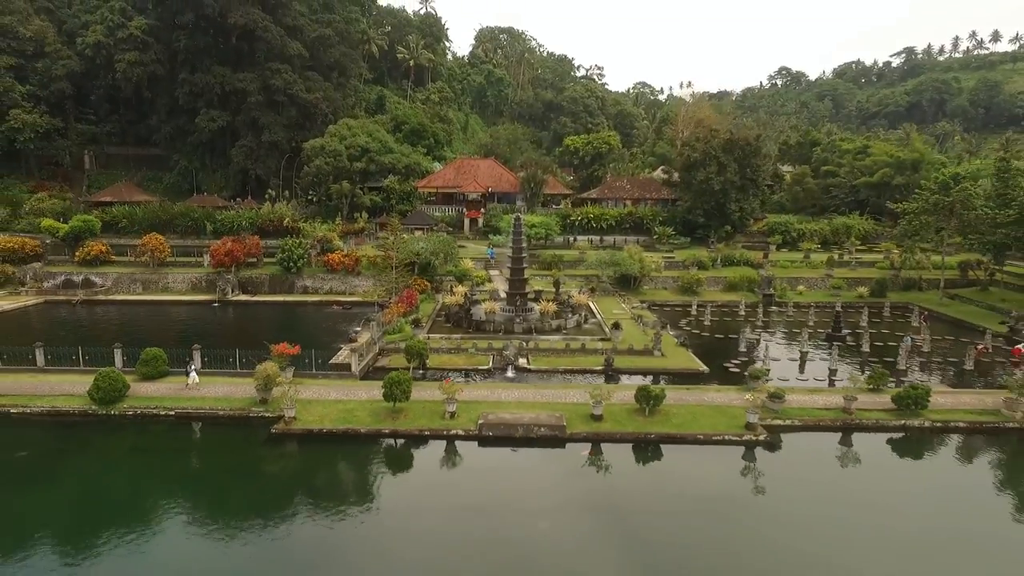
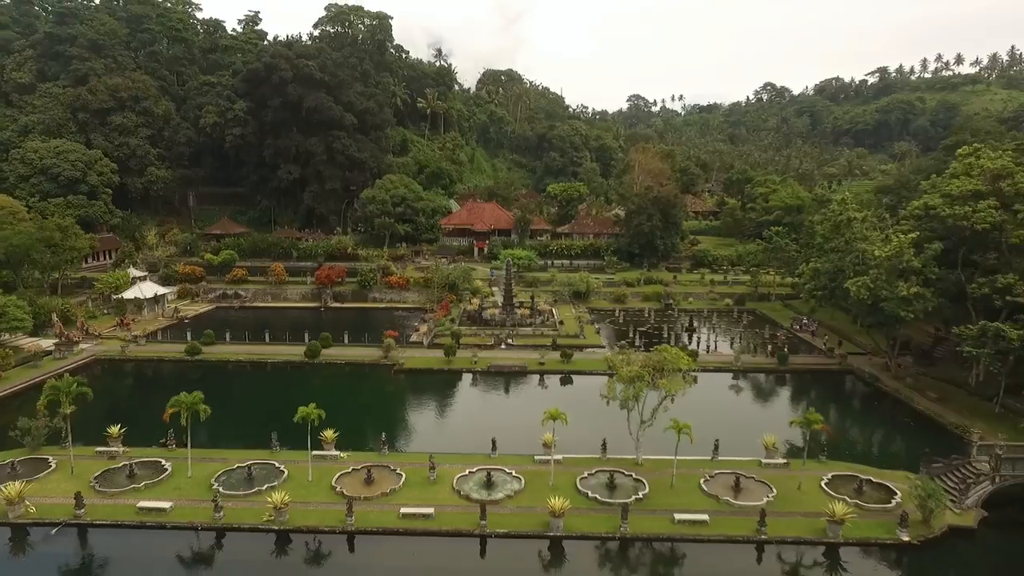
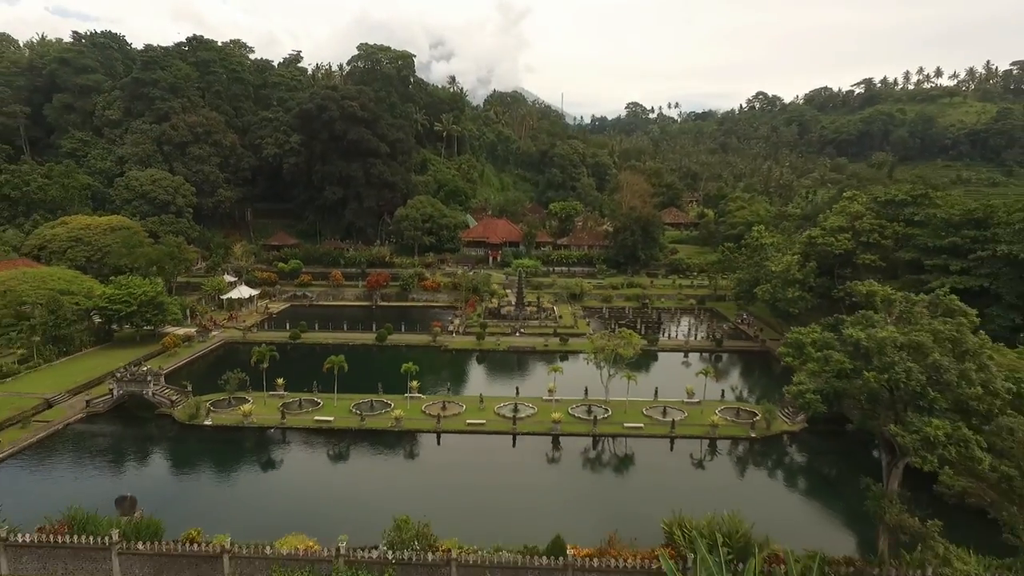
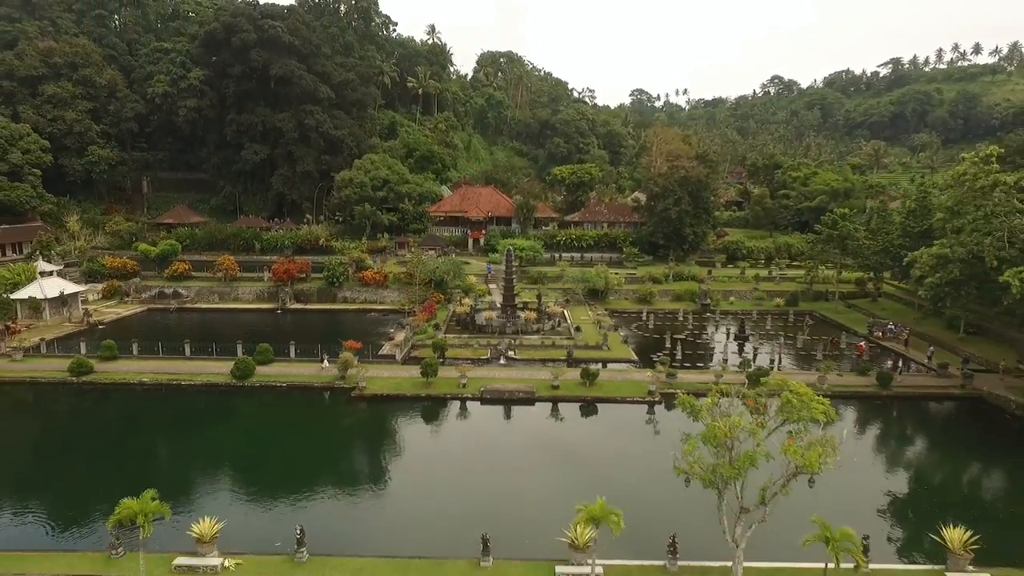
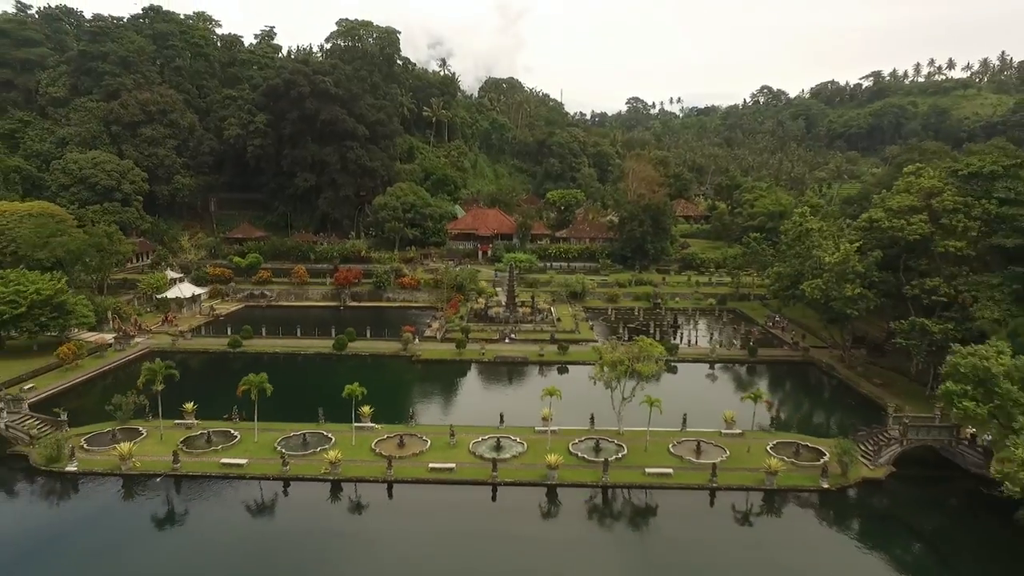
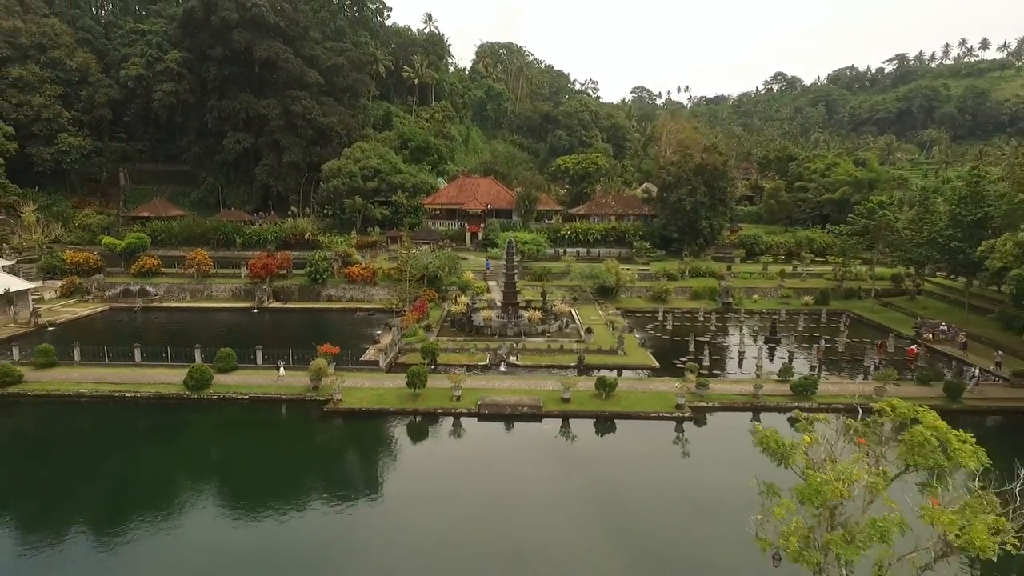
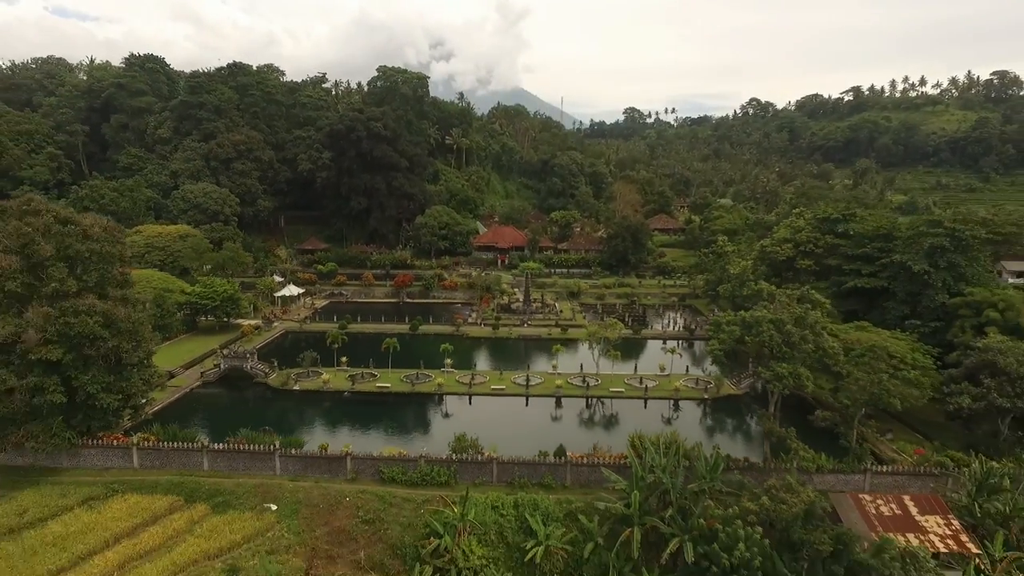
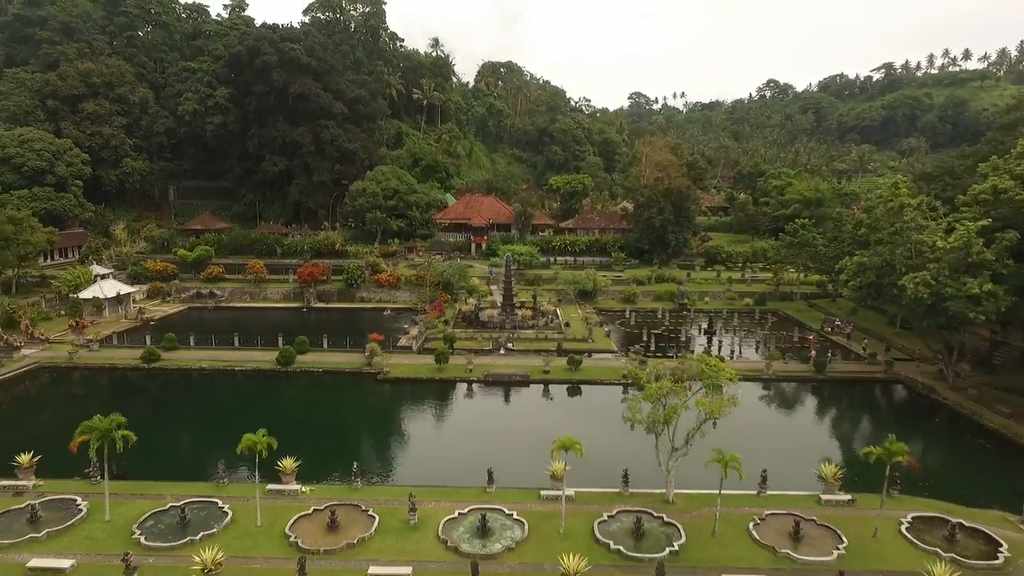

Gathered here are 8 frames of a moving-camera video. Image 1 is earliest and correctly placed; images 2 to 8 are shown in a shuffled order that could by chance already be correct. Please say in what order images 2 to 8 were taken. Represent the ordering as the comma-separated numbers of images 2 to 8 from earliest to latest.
6, 4, 8, 2, 5, 3, 7
